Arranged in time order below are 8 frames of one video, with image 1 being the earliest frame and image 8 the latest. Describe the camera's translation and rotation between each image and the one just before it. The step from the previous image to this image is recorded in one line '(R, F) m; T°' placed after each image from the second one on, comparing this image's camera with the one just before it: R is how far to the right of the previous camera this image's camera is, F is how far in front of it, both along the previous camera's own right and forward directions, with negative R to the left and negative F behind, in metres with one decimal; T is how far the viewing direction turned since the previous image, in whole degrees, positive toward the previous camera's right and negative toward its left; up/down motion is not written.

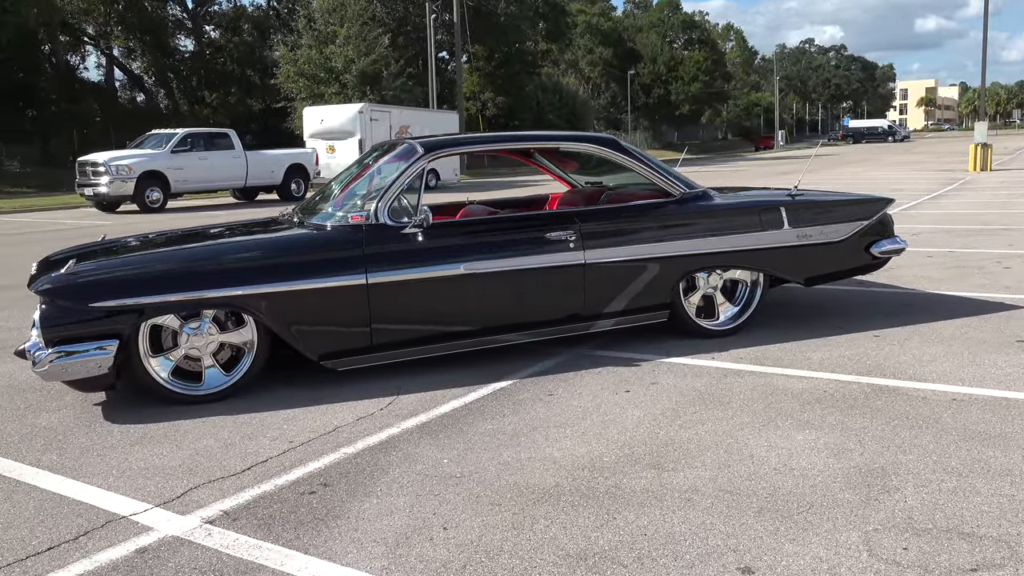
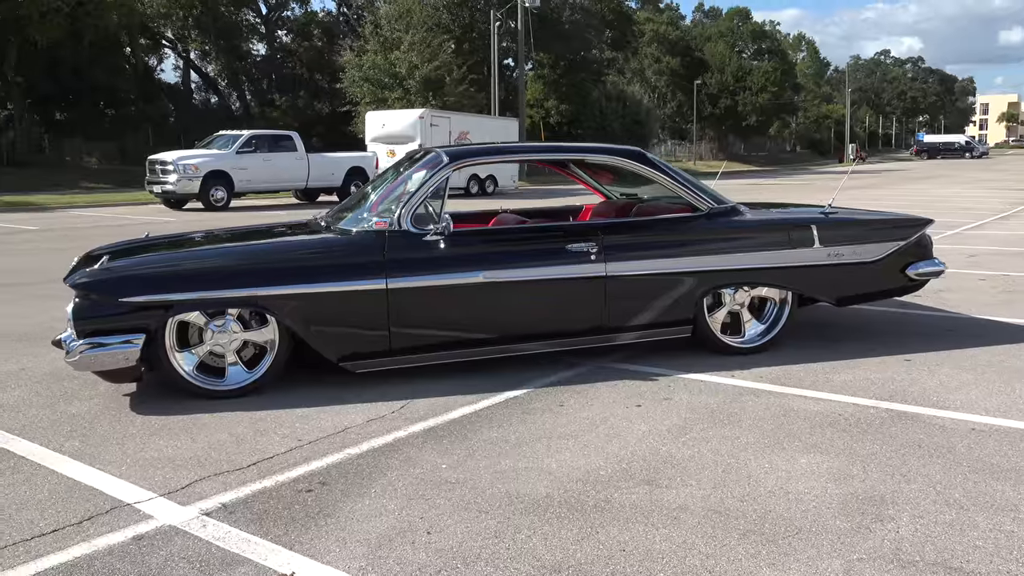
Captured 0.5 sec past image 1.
(+0.3, 0.0) m; -4°
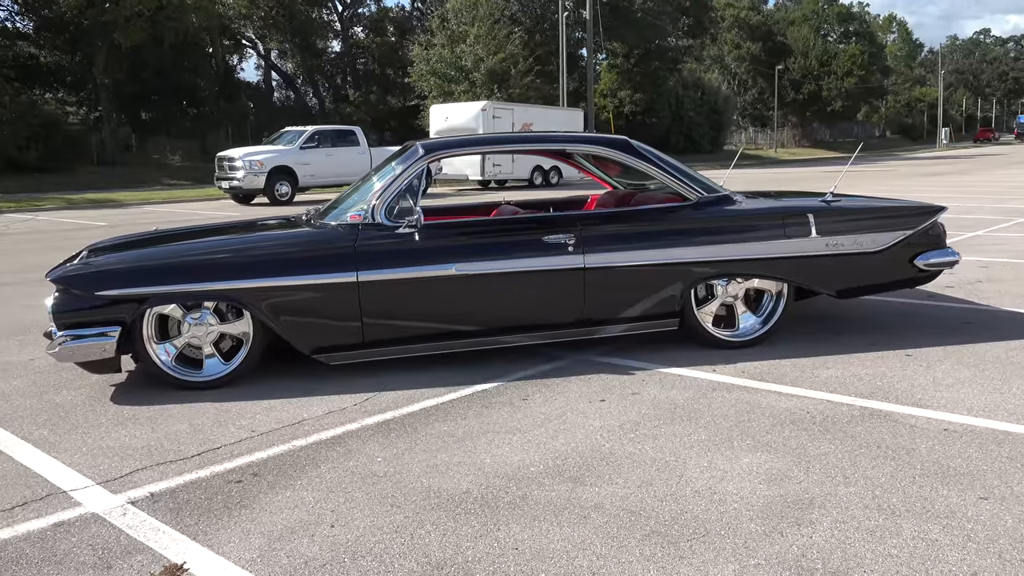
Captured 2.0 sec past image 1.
(+0.7, +0.1) m; -6°
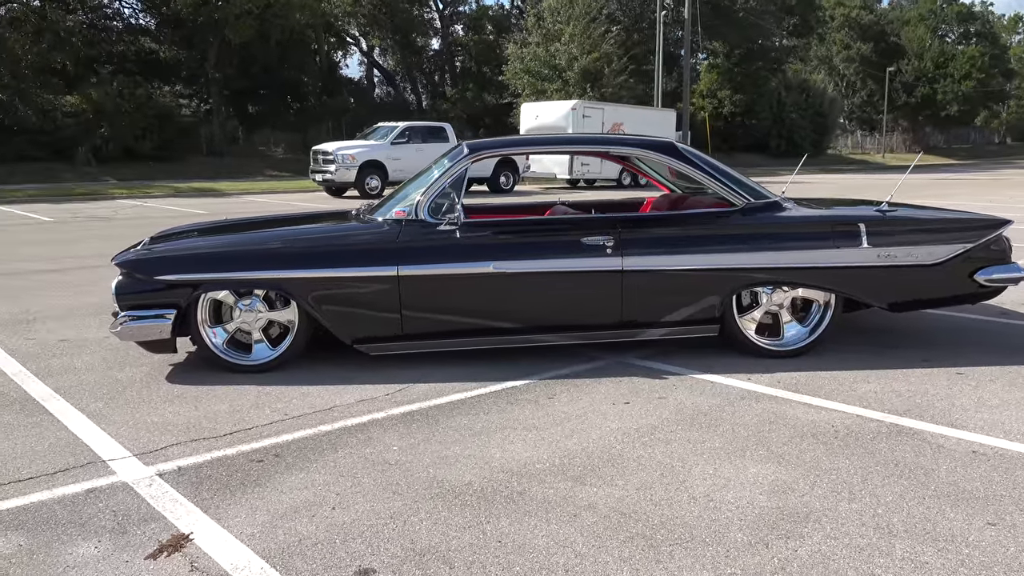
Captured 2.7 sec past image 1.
(+0.4, -0.1) m; -6°
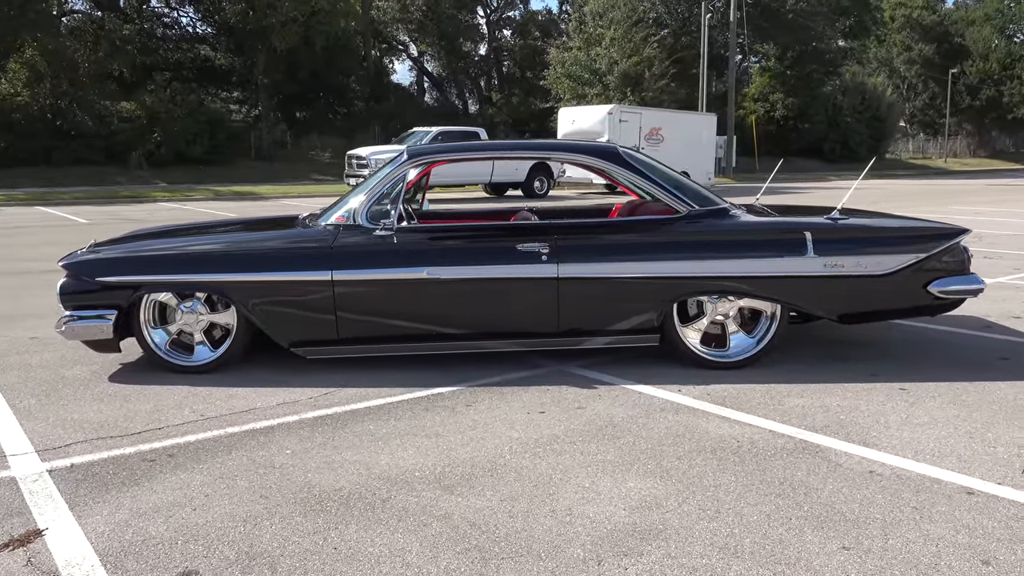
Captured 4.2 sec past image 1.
(+0.8, +0.1) m; -4°
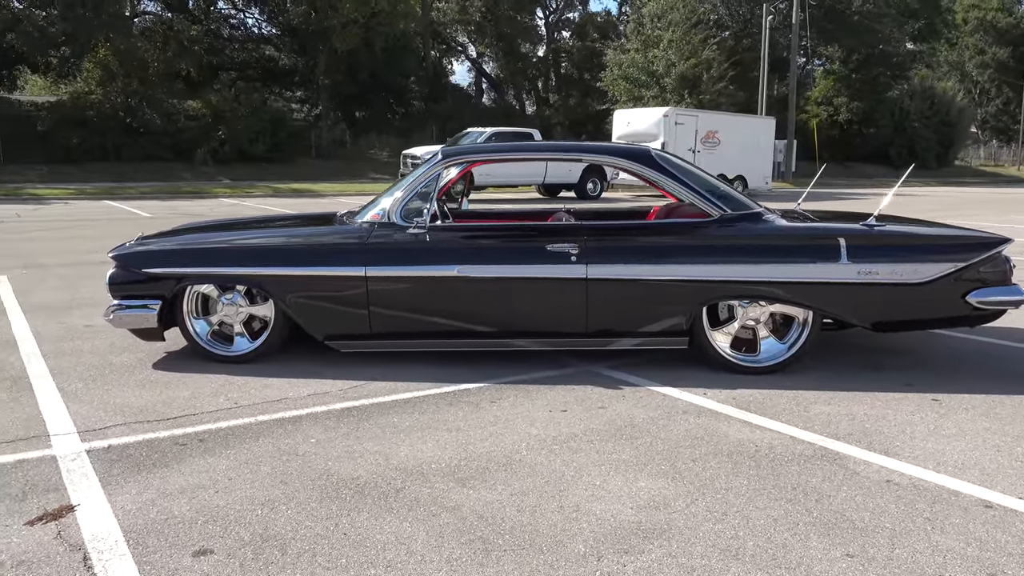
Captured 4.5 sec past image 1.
(+0.2, -0.1) m; -4°
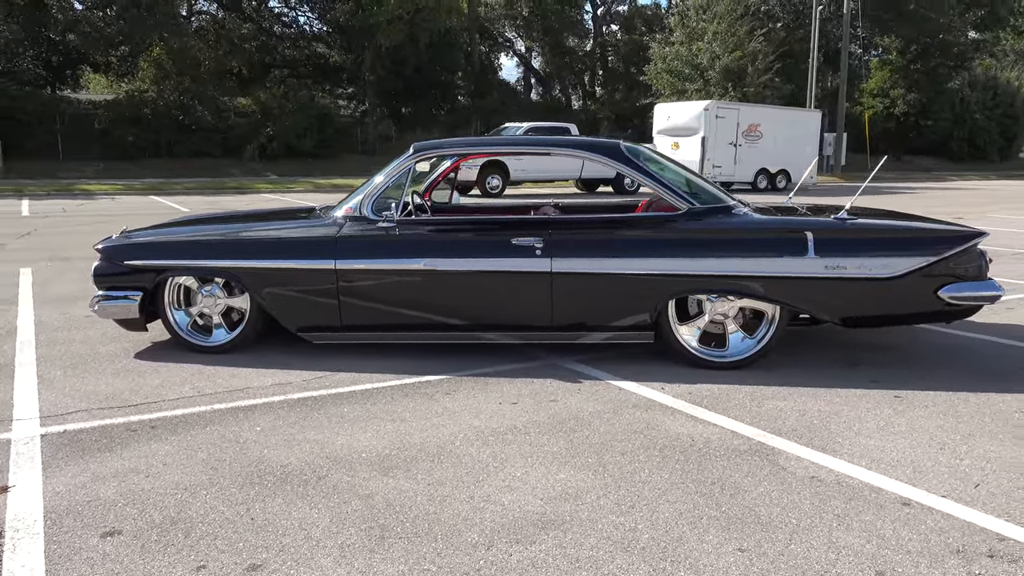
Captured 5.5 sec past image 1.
(+0.6, 0.0) m; -4°
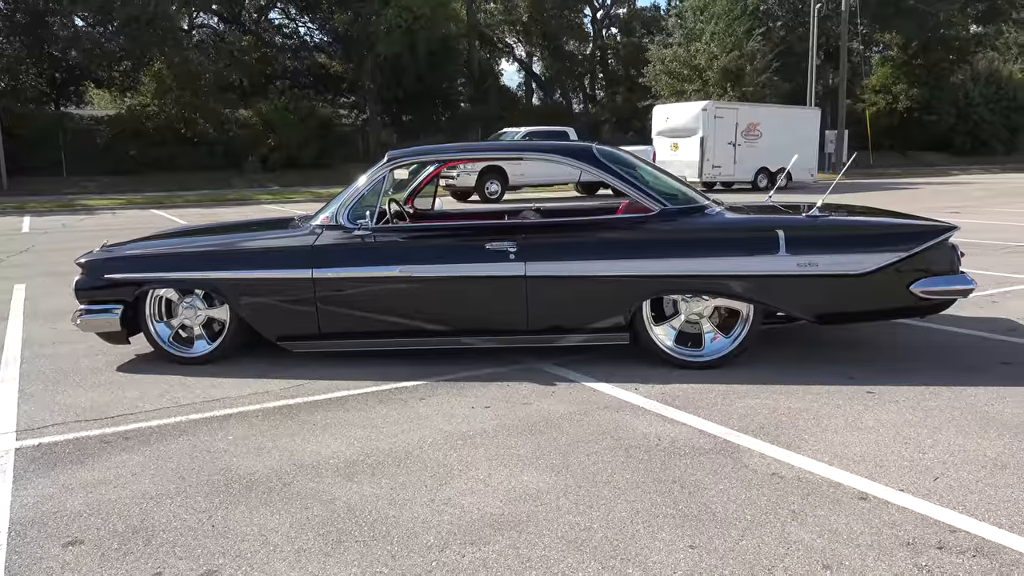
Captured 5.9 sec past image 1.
(+0.2, 0.0) m; -1°
